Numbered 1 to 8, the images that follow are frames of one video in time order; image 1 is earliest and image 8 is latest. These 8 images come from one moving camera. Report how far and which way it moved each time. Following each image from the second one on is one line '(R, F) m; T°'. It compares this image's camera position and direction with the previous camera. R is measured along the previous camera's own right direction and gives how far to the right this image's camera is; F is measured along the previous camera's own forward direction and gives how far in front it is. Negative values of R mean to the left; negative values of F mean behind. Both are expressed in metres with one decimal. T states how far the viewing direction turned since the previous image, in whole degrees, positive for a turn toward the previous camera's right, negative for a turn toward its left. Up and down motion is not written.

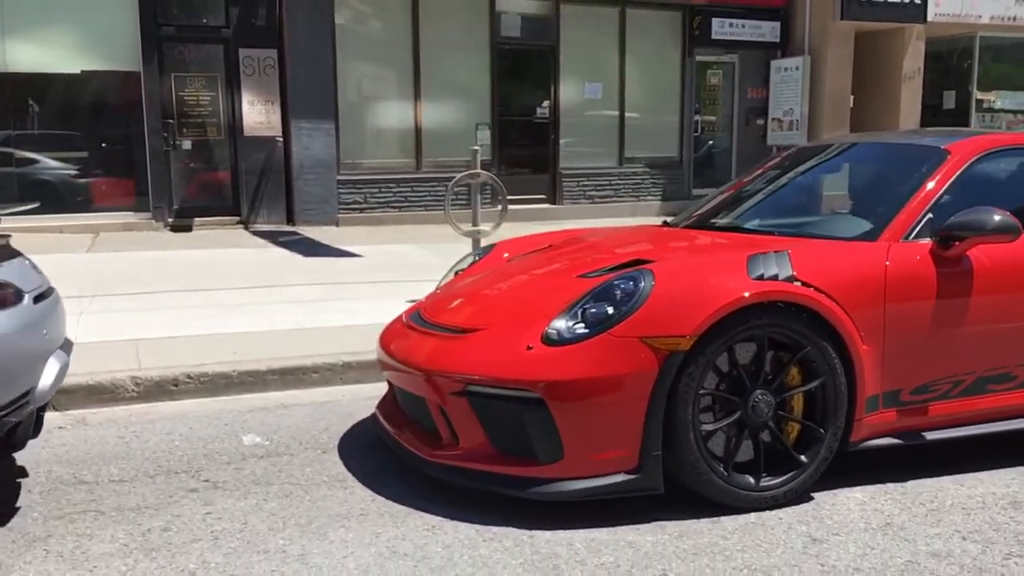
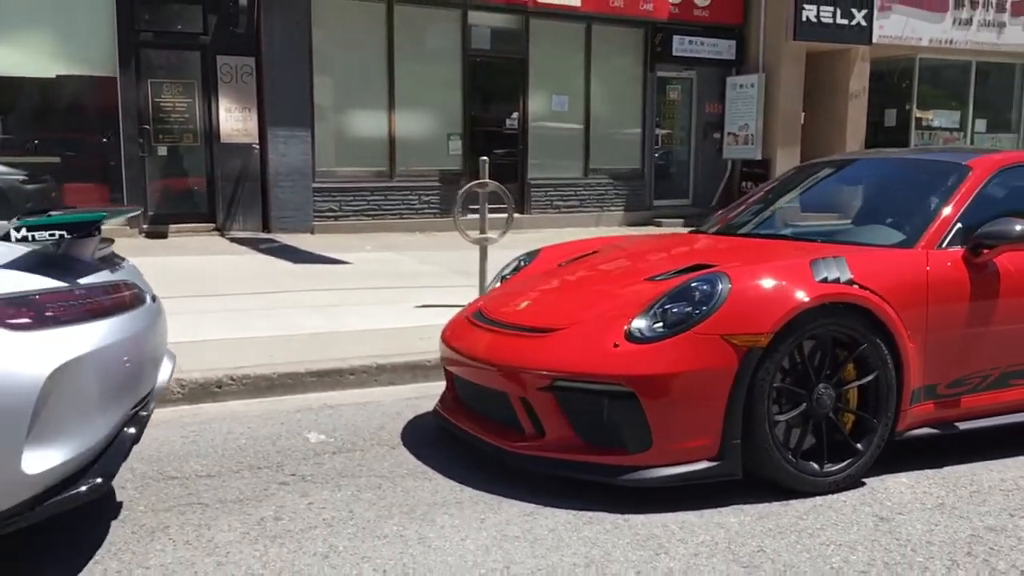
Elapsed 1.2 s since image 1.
(-0.6, -0.2) m; +4°
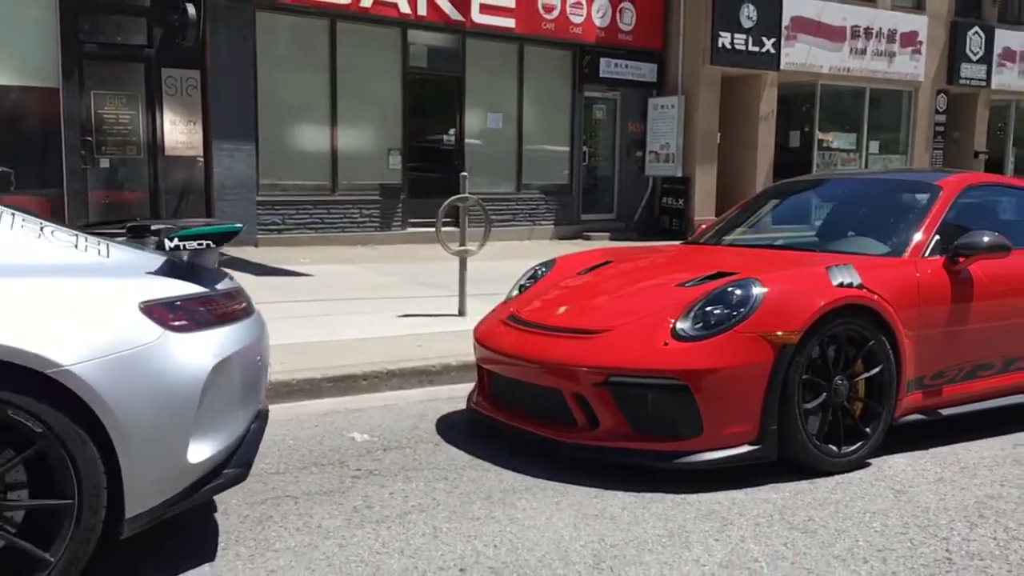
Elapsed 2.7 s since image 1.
(-0.7, -0.3) m; +7°
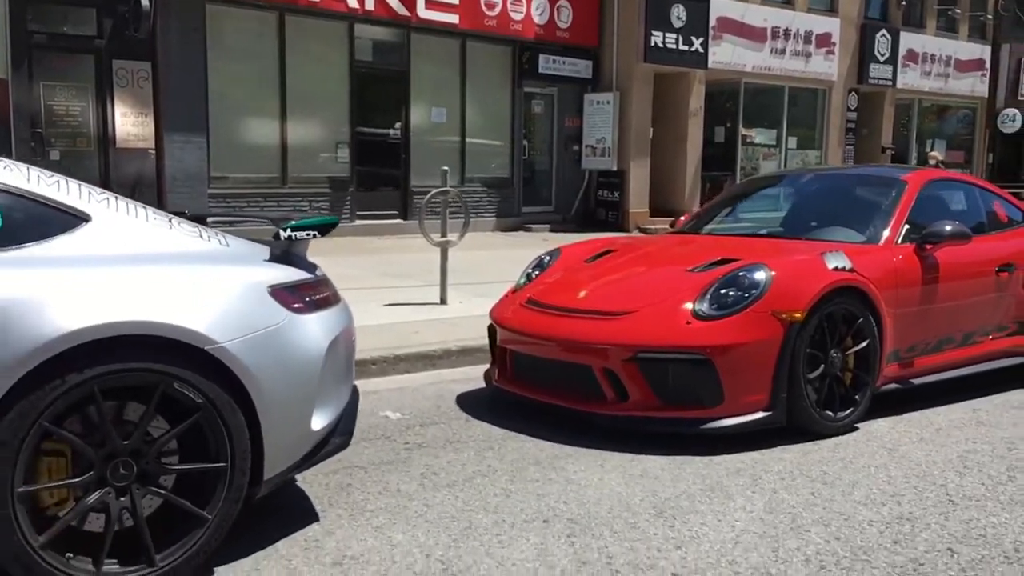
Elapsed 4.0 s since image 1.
(-0.6, -0.4) m; +6°
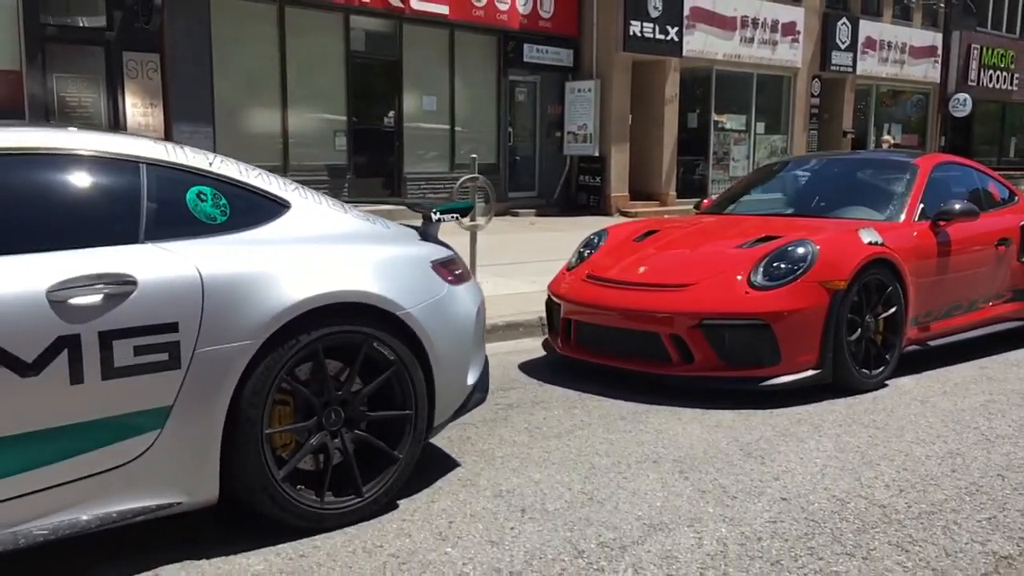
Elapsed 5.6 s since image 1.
(-0.7, -0.5) m; +3°
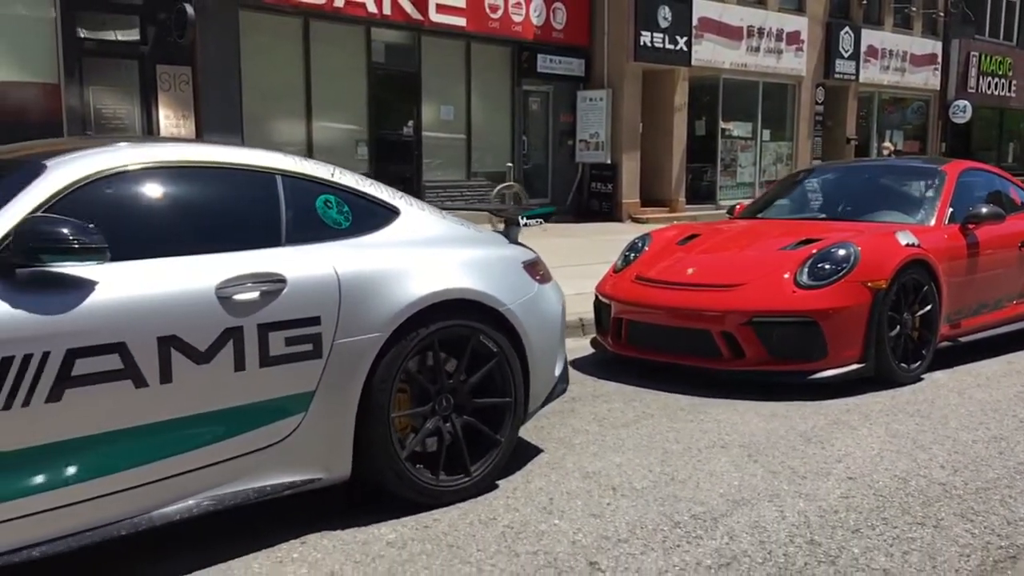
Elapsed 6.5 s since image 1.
(-0.4, -0.3) m; 0°
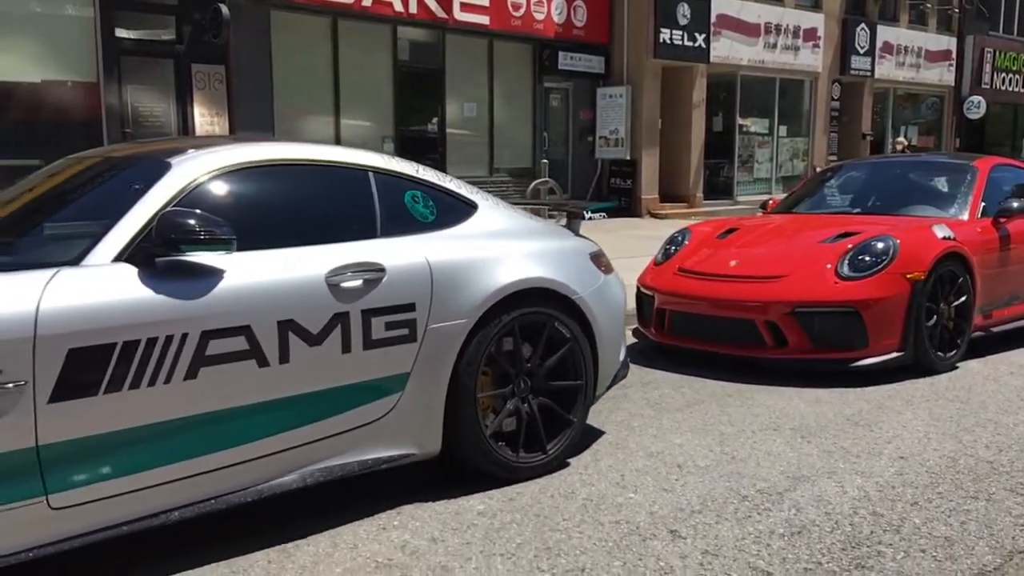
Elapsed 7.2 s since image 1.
(-0.3, -0.2) m; 0°
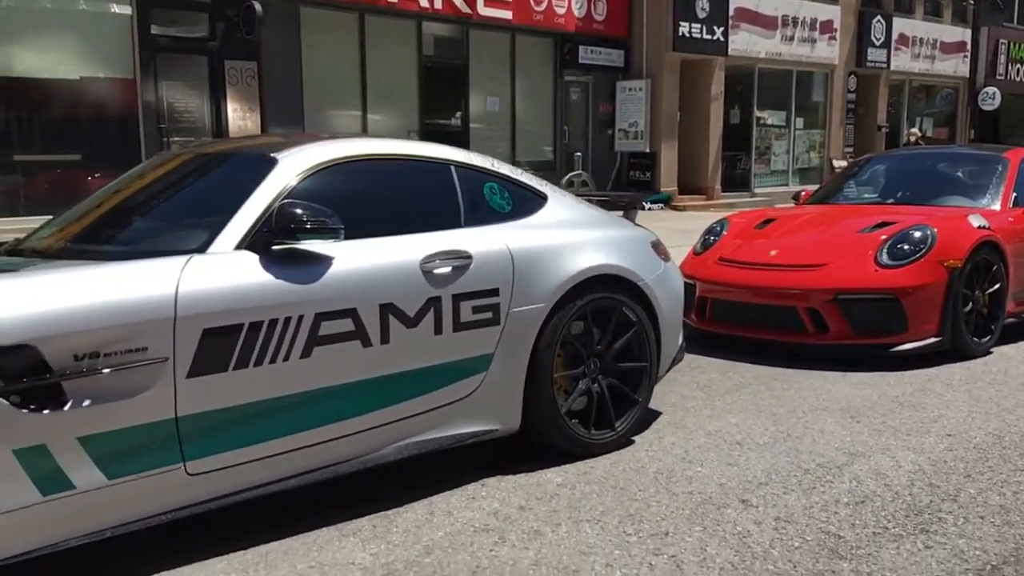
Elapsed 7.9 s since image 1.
(-0.3, -0.2) m; 0°
